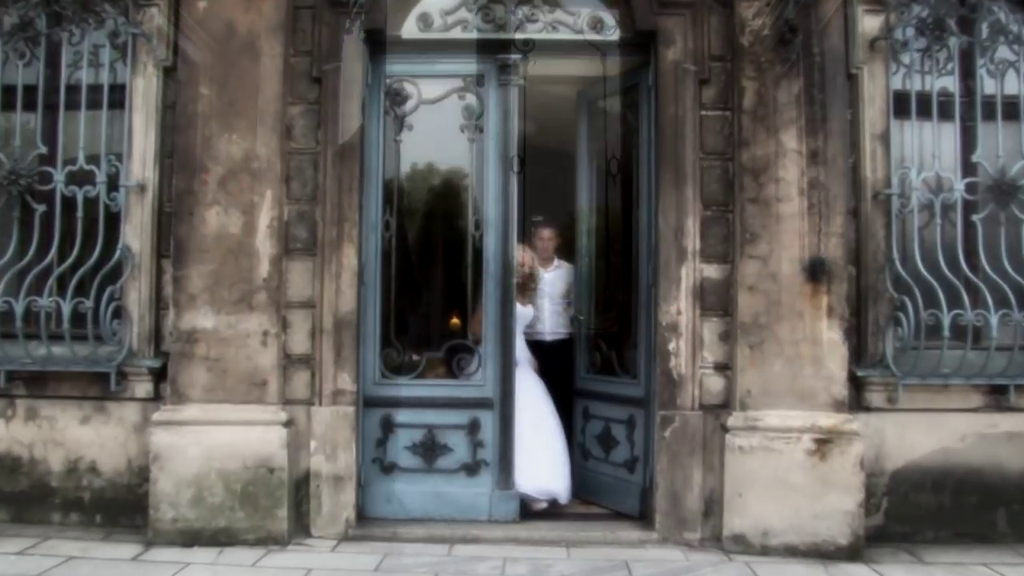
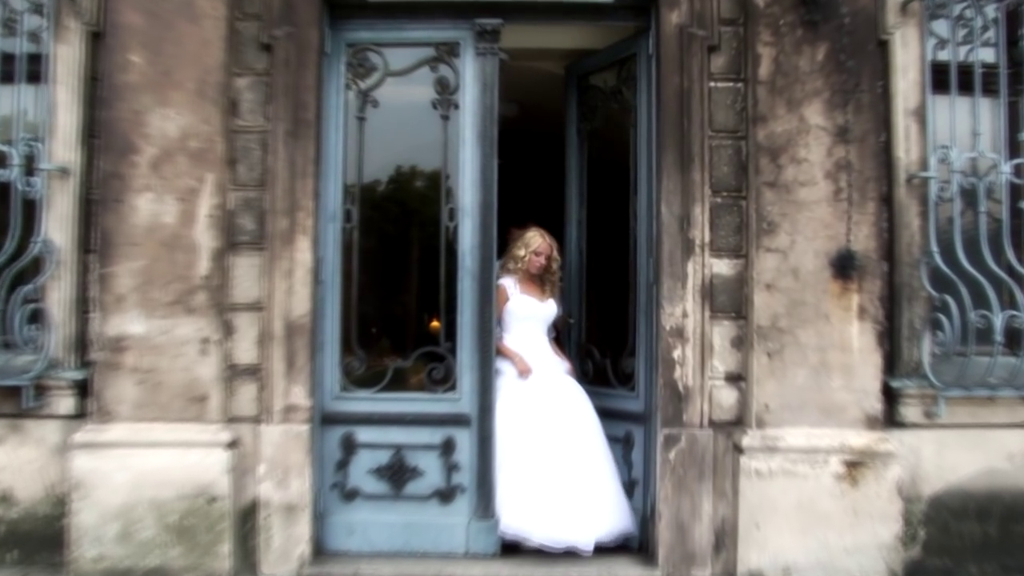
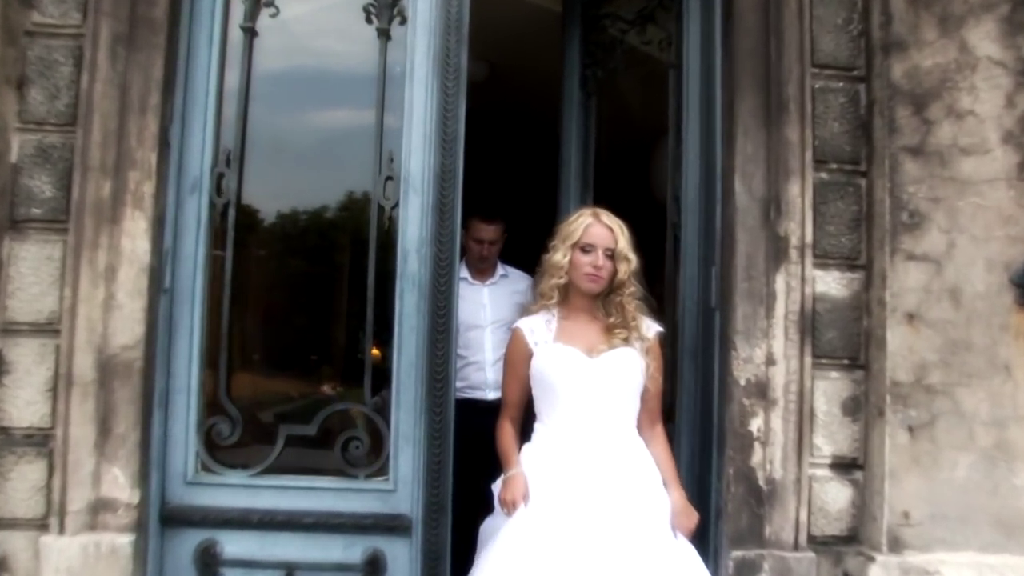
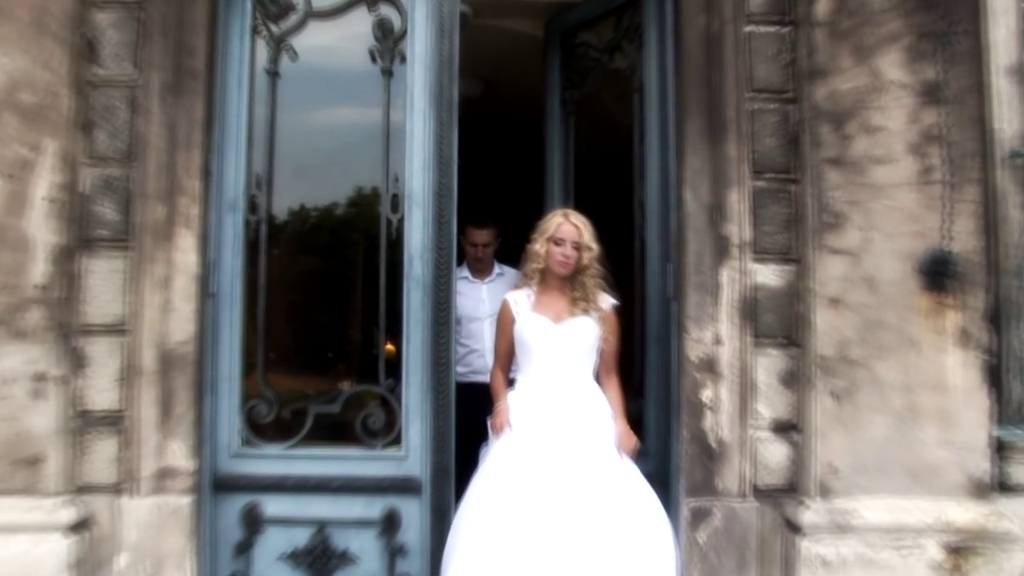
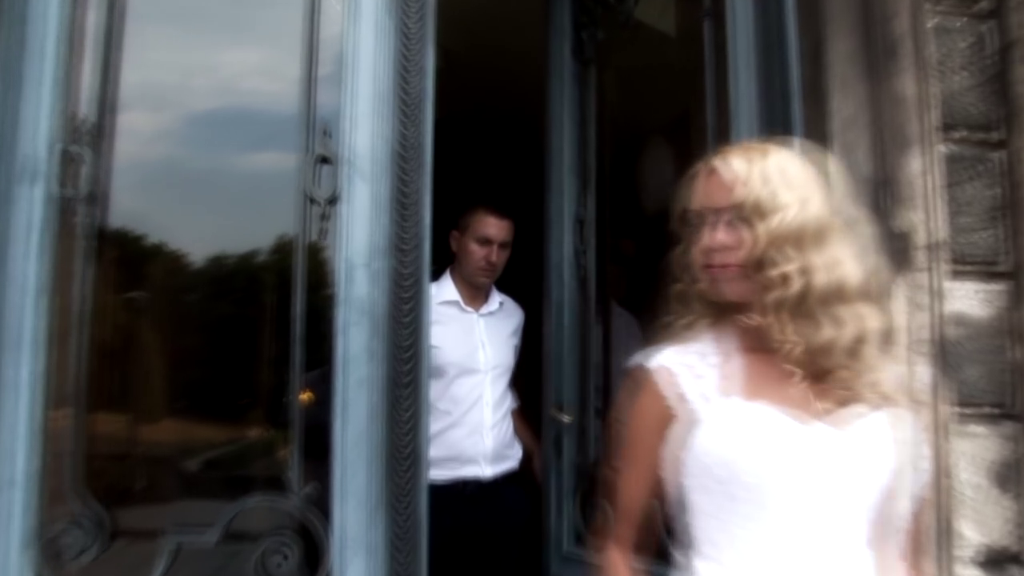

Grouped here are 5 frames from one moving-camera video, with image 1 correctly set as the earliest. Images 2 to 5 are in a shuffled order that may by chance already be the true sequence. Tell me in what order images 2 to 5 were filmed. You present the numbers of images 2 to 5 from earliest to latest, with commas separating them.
2, 4, 3, 5
